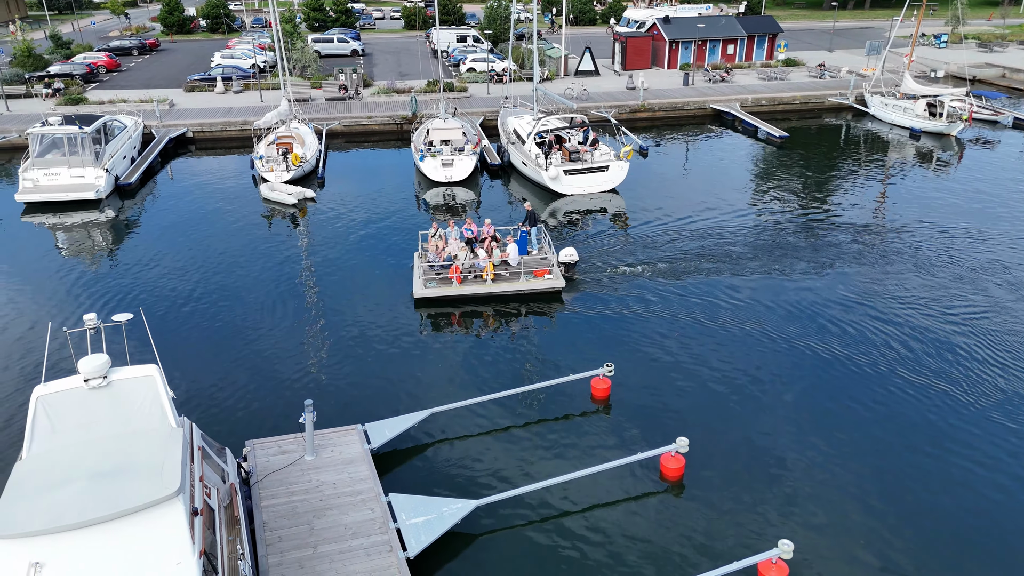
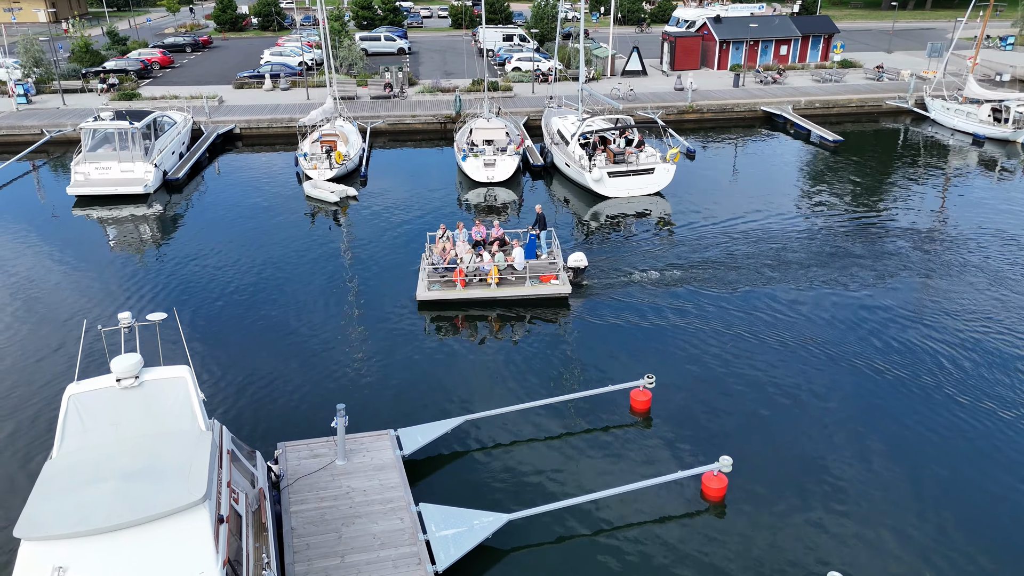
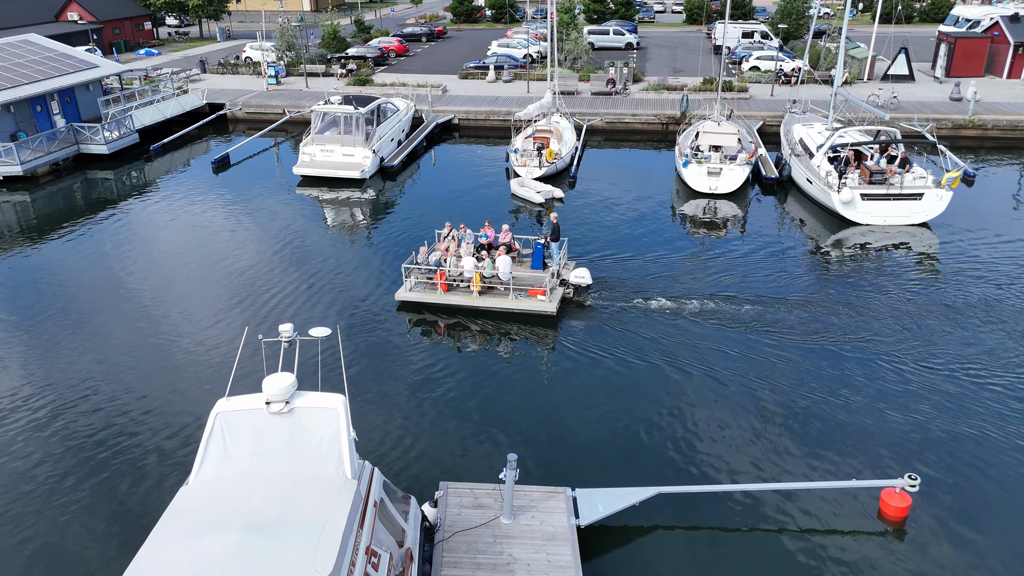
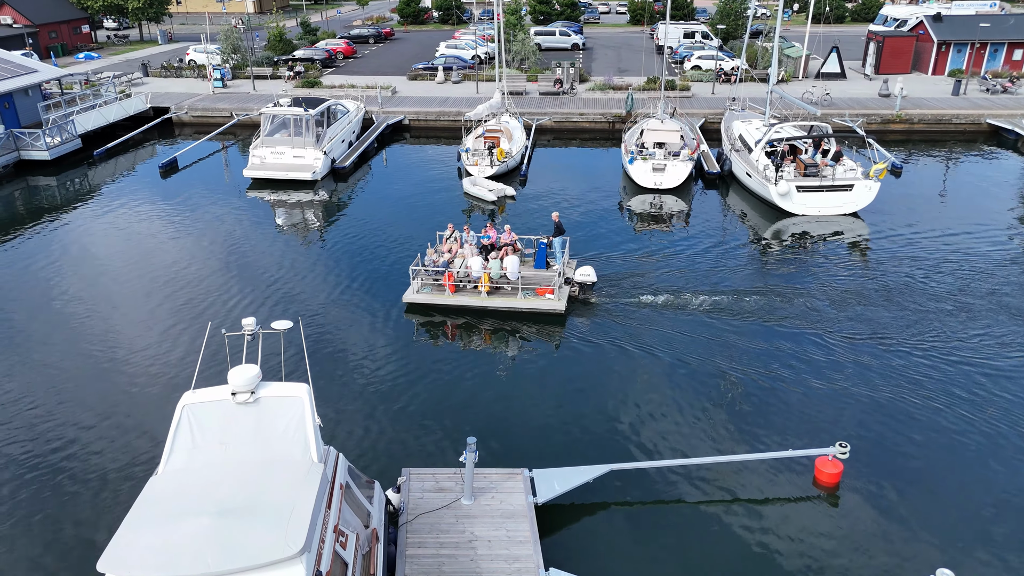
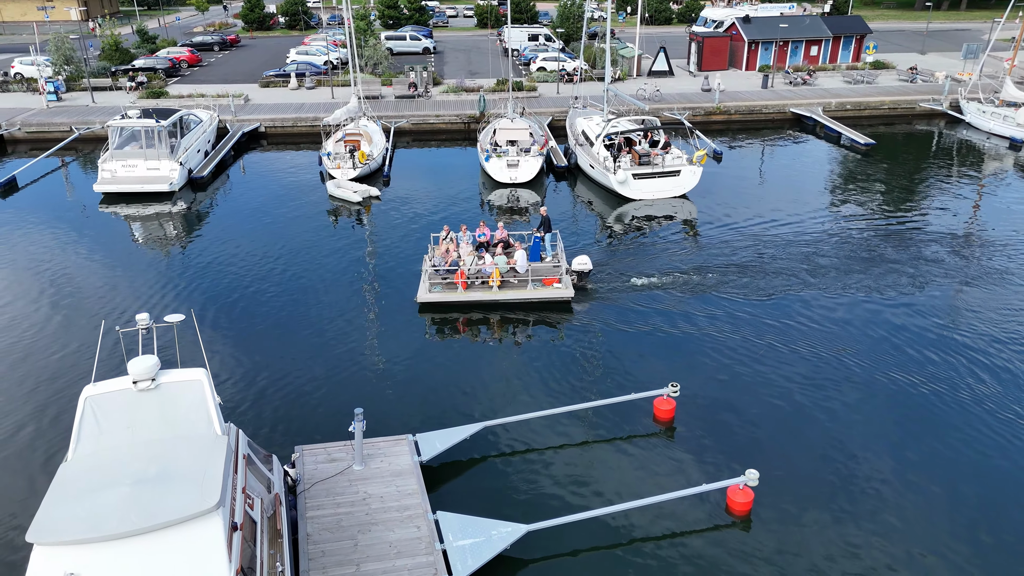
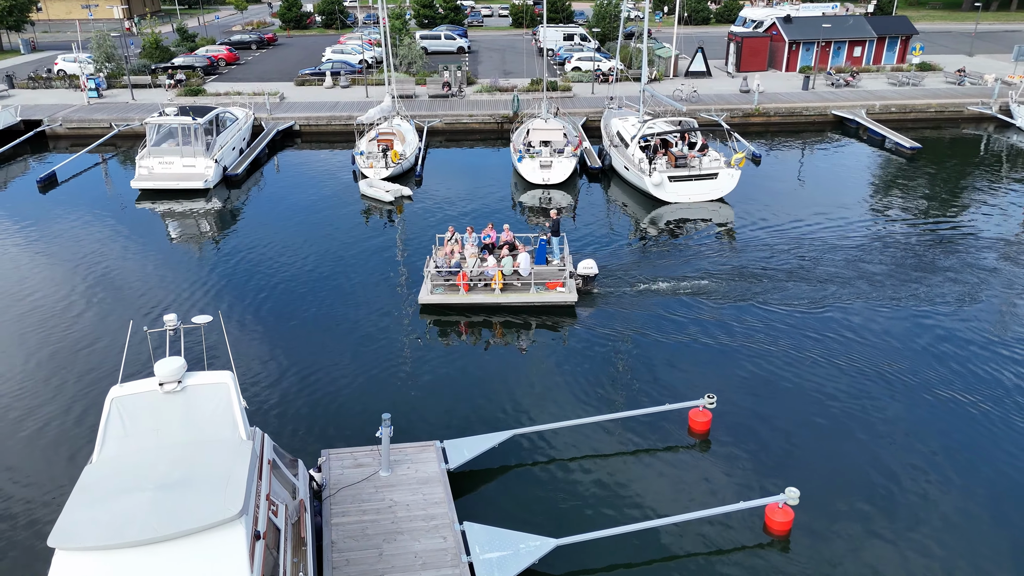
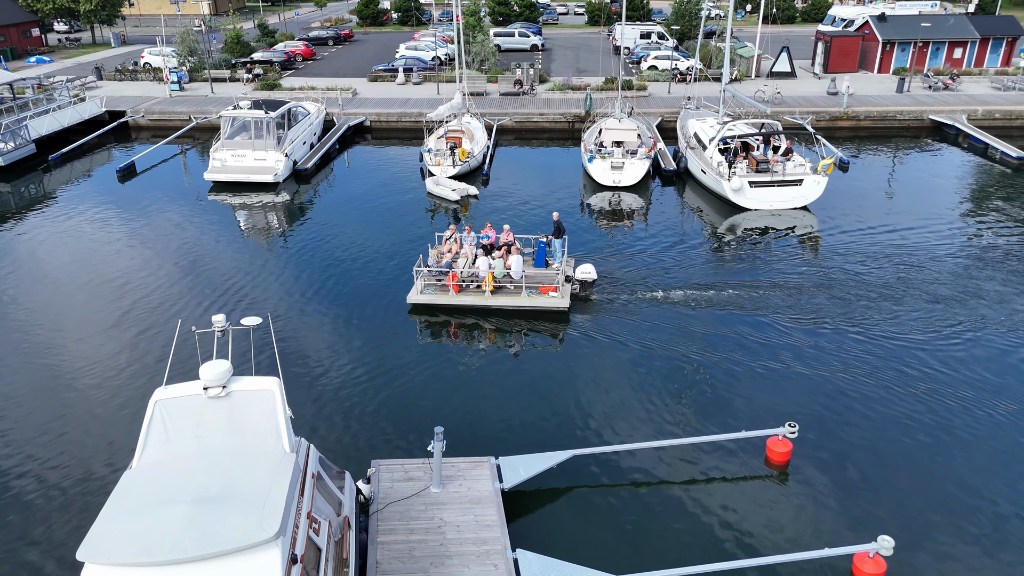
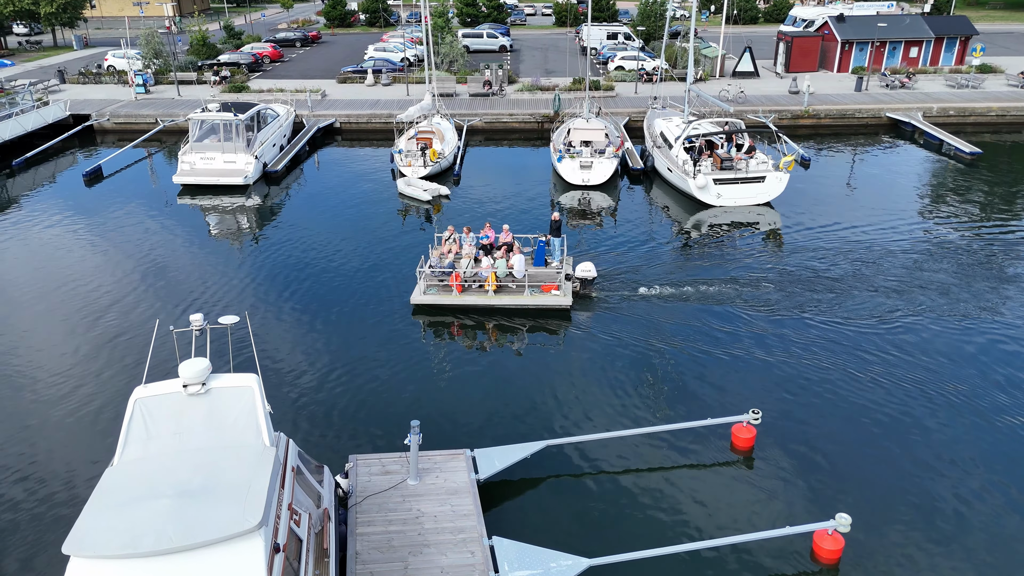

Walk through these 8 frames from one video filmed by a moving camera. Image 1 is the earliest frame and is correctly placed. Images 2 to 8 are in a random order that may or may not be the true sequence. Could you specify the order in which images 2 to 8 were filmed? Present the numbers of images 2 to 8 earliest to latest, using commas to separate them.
2, 5, 6, 8, 7, 4, 3
